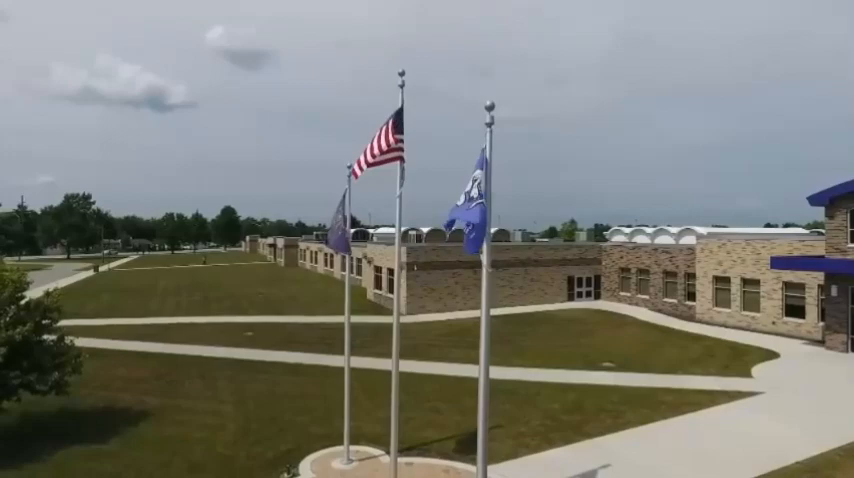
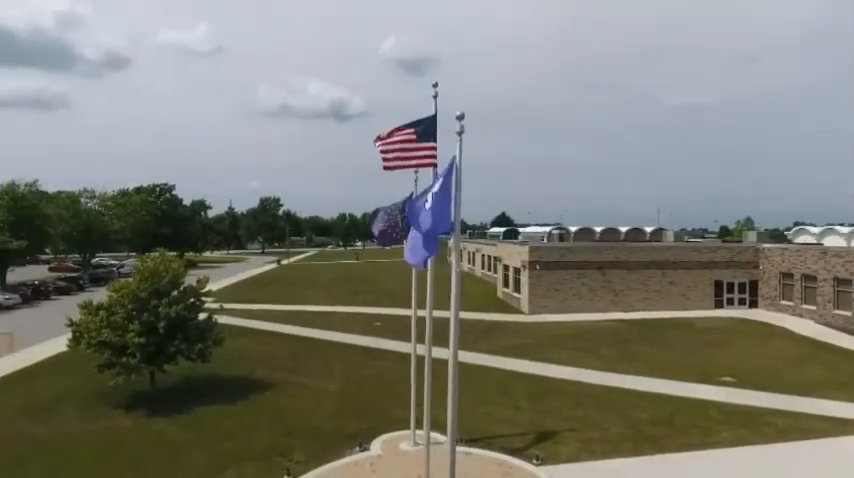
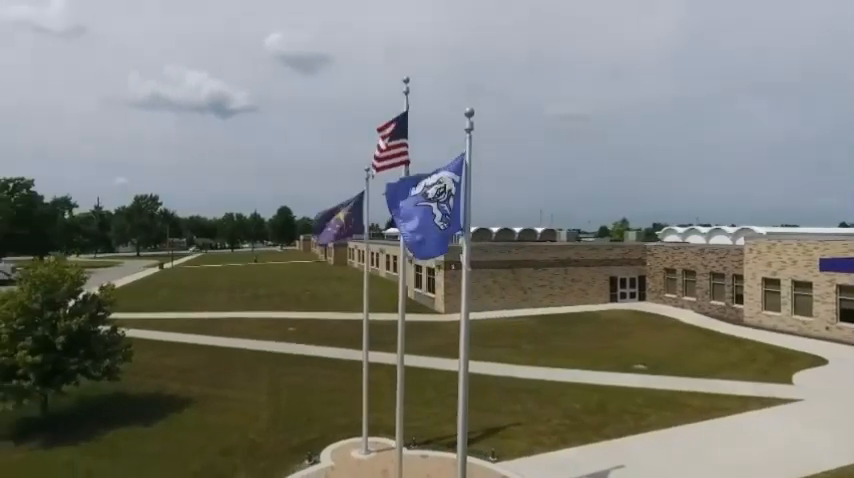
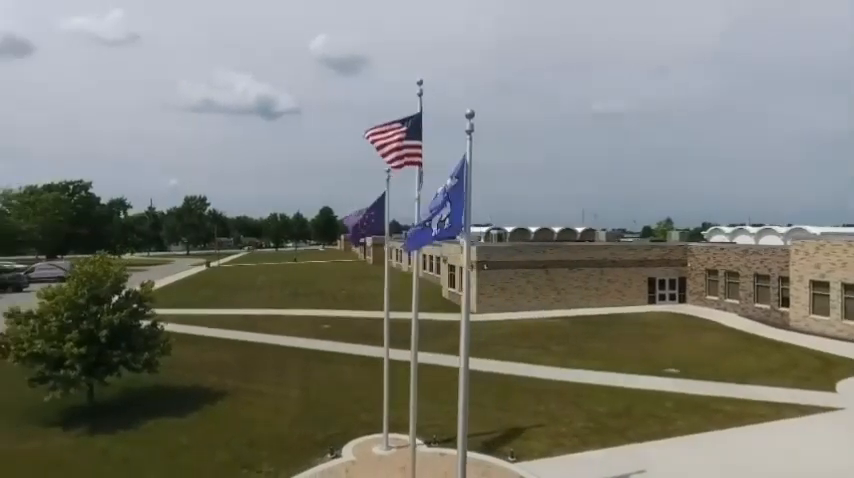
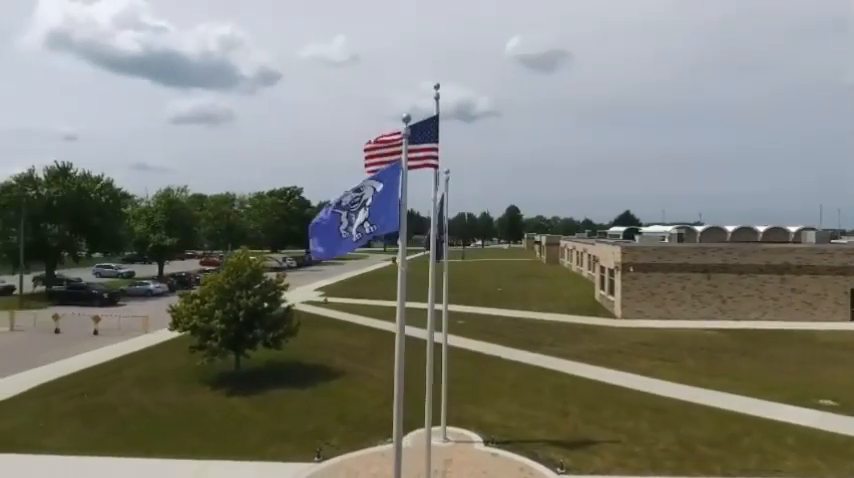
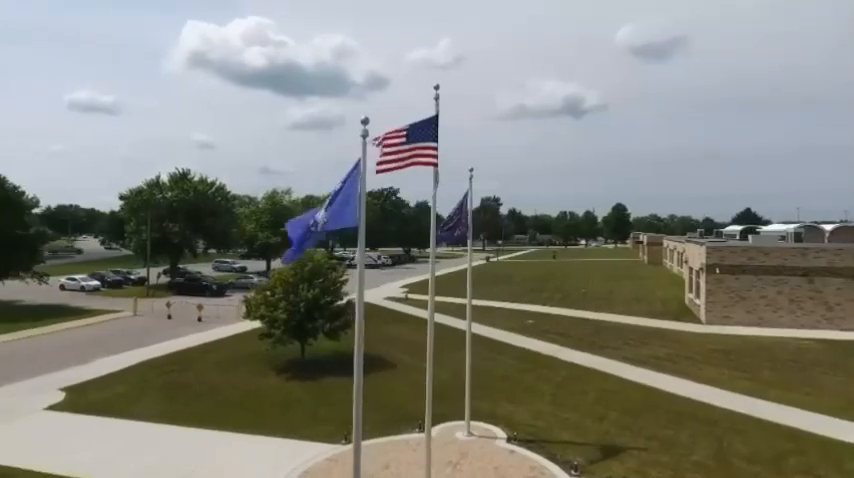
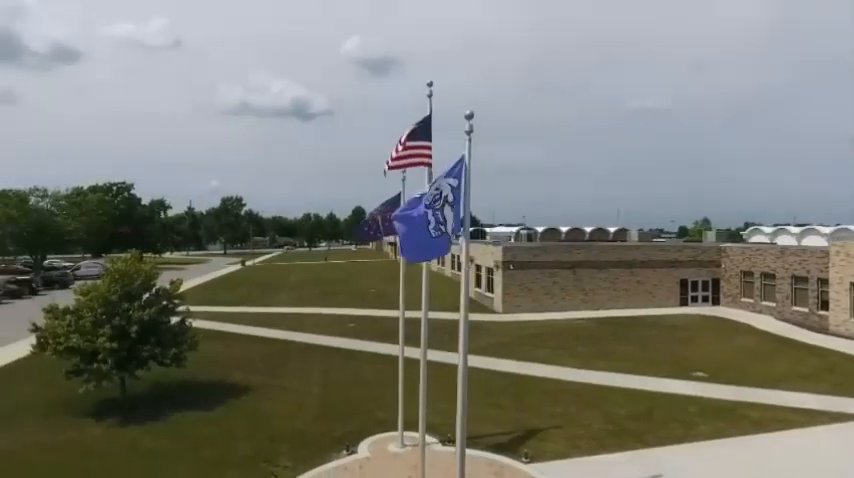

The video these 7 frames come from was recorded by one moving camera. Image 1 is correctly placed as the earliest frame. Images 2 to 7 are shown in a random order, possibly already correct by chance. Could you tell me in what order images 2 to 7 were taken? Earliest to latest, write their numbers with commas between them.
3, 4, 7, 2, 5, 6
